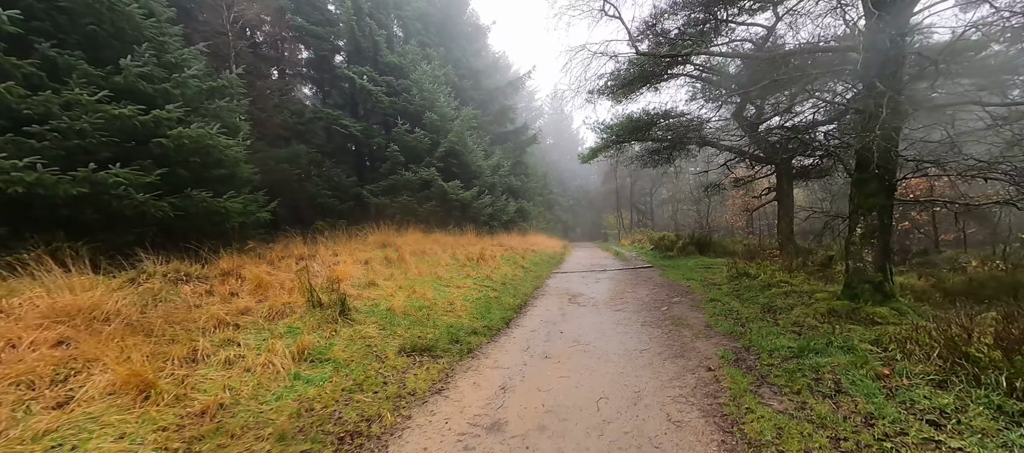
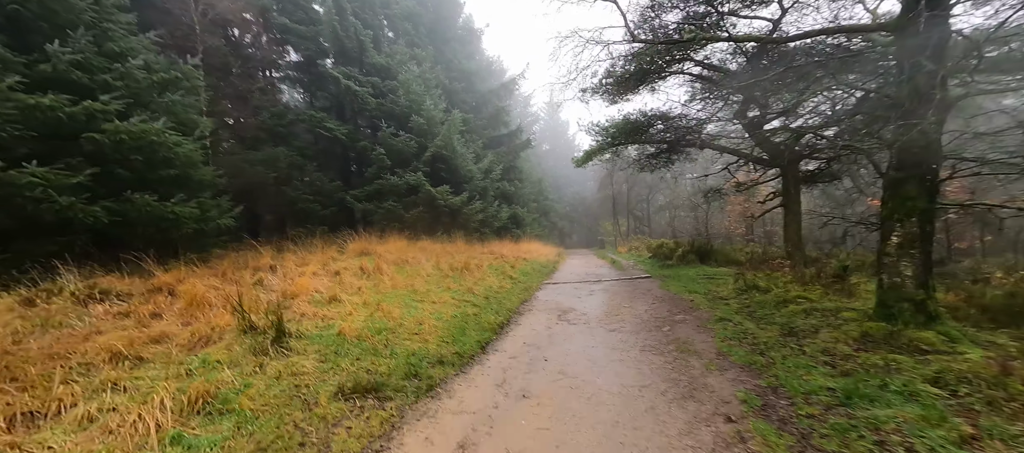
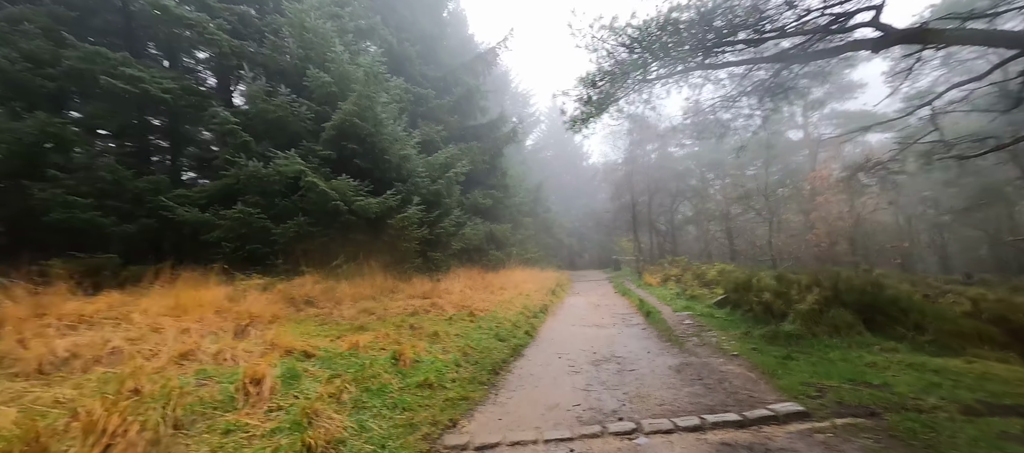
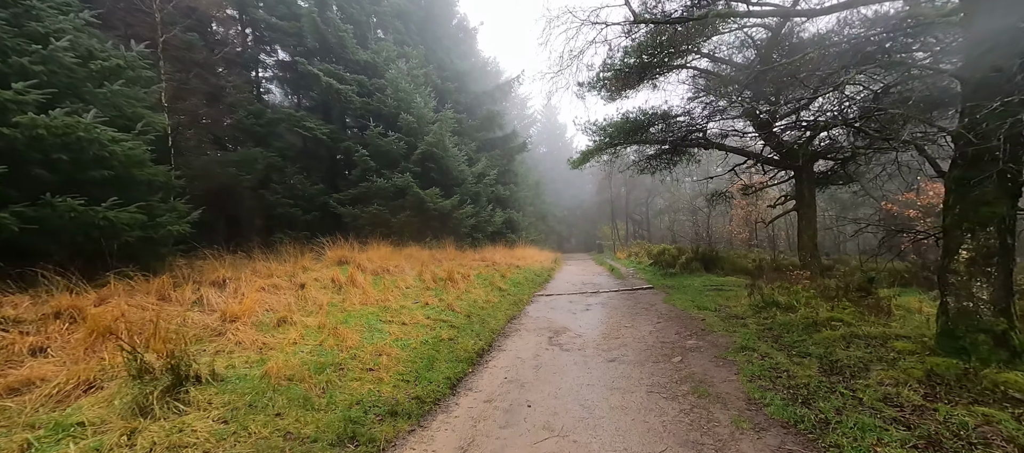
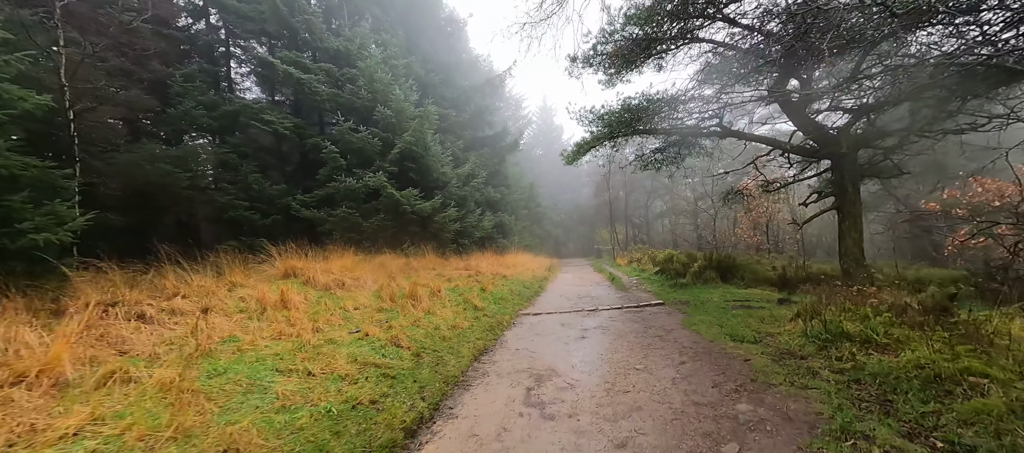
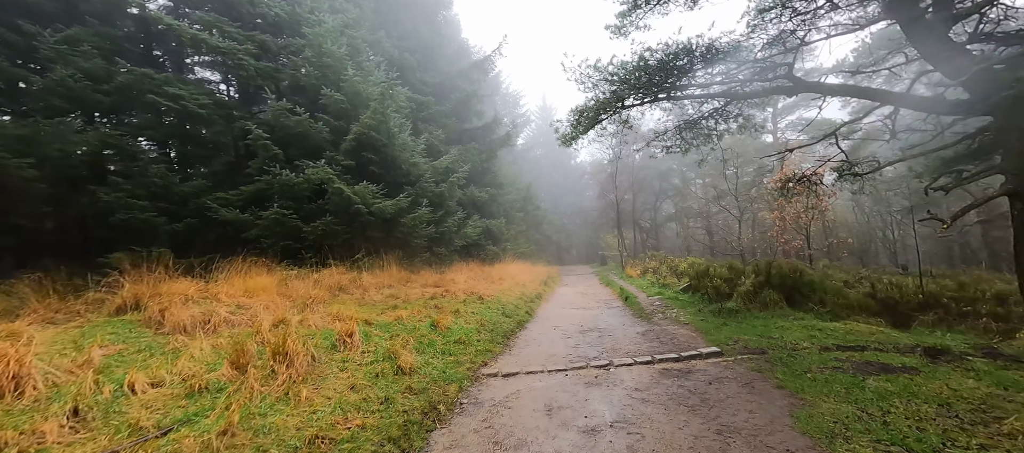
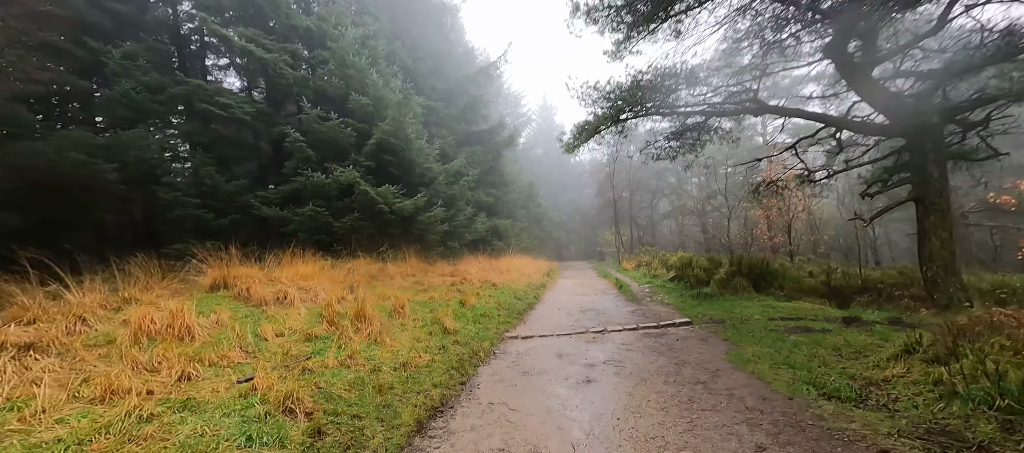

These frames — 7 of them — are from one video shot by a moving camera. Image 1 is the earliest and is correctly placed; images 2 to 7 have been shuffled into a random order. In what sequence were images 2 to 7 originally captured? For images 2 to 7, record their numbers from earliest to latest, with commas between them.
2, 4, 5, 7, 6, 3
